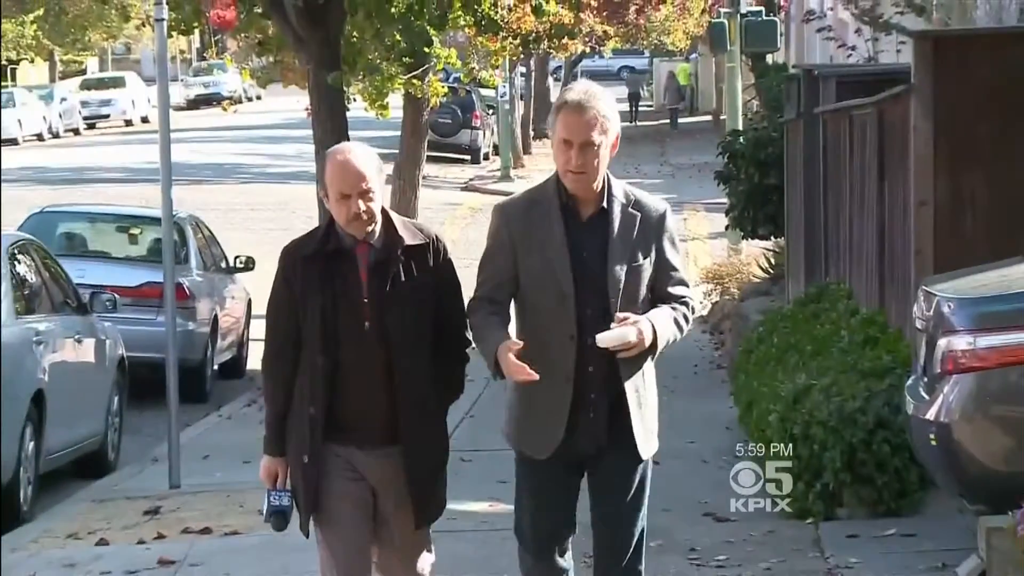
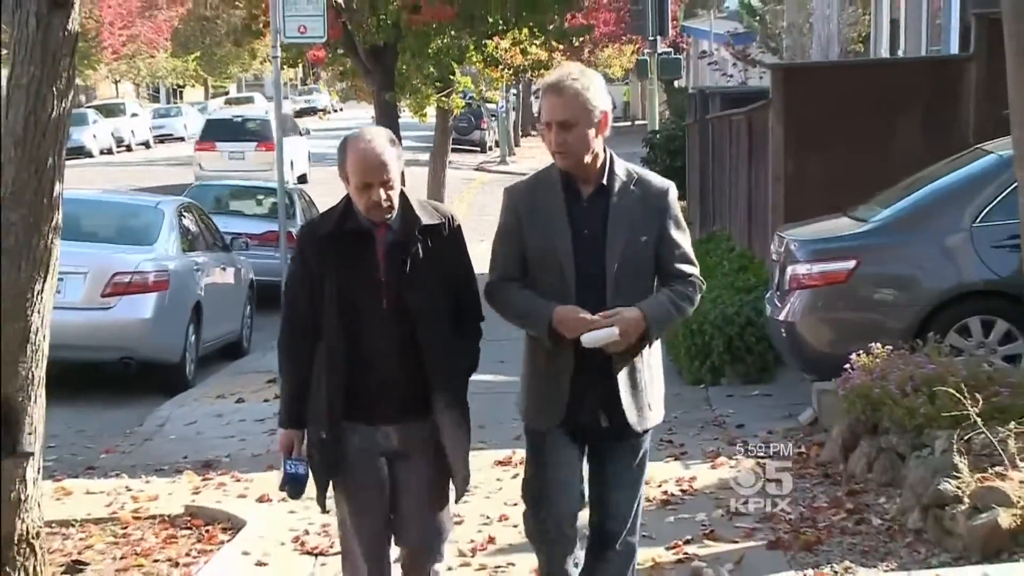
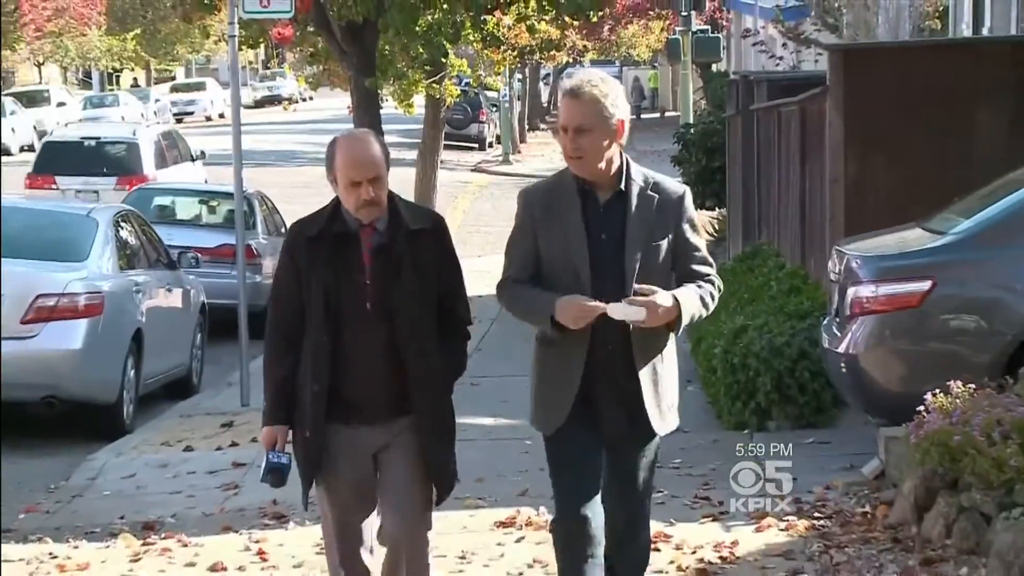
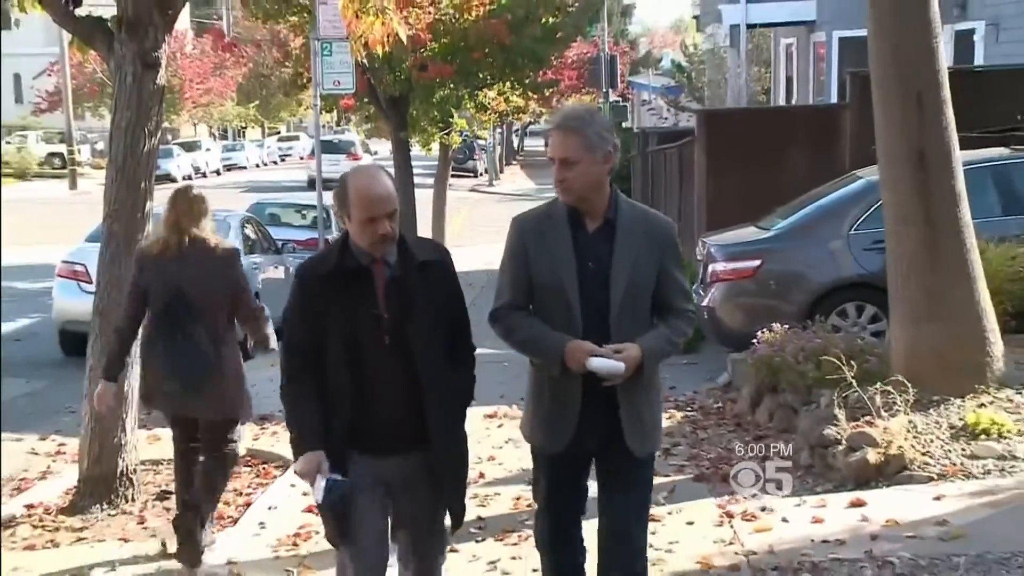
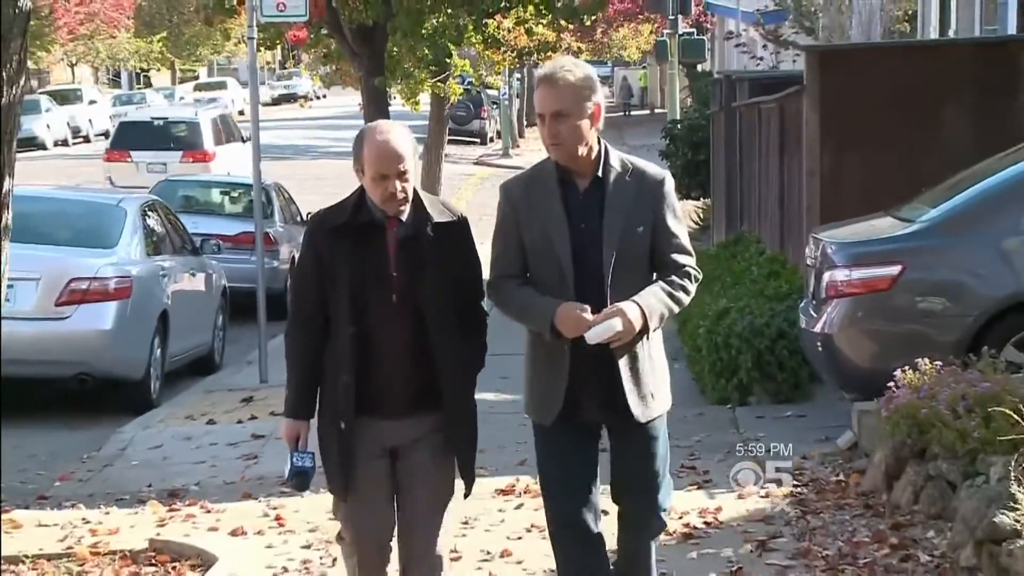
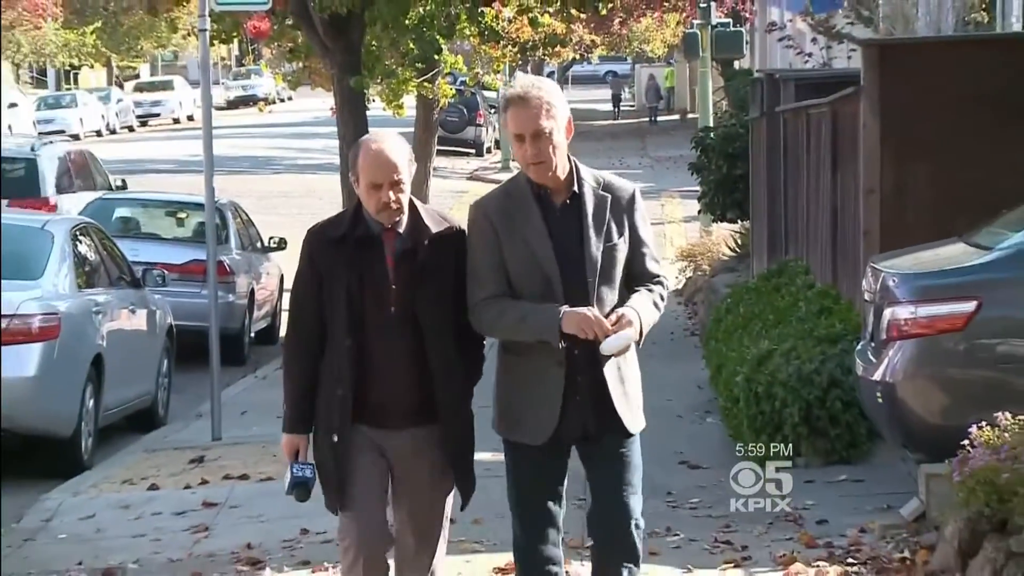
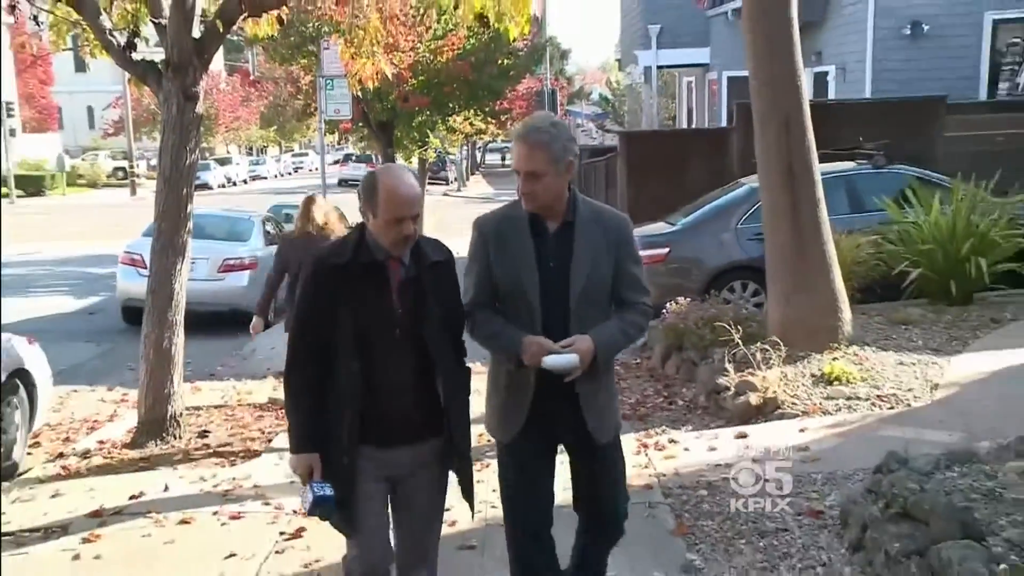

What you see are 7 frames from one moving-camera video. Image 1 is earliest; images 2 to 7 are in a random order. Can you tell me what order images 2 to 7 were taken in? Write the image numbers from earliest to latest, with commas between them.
6, 3, 5, 2, 4, 7
